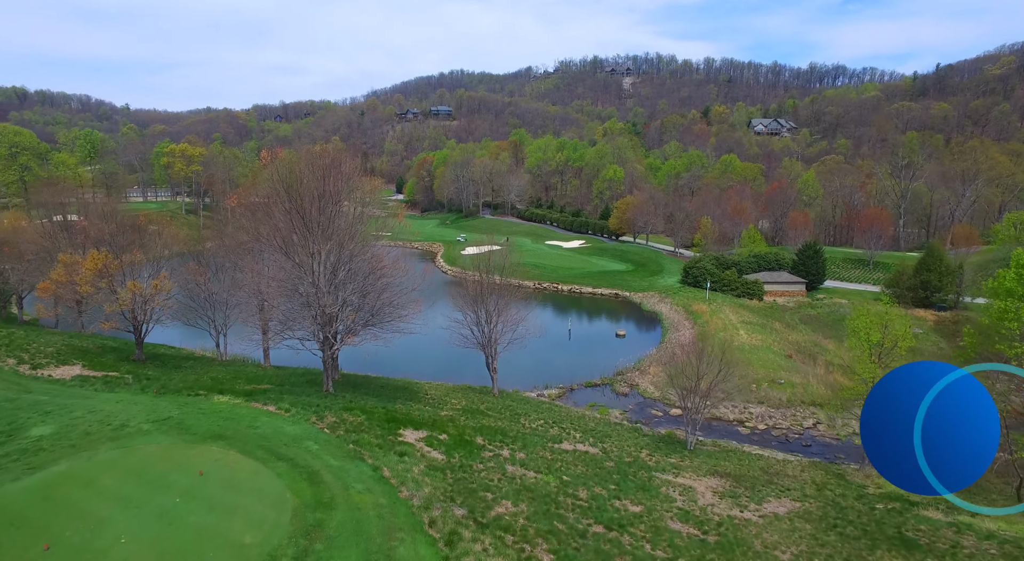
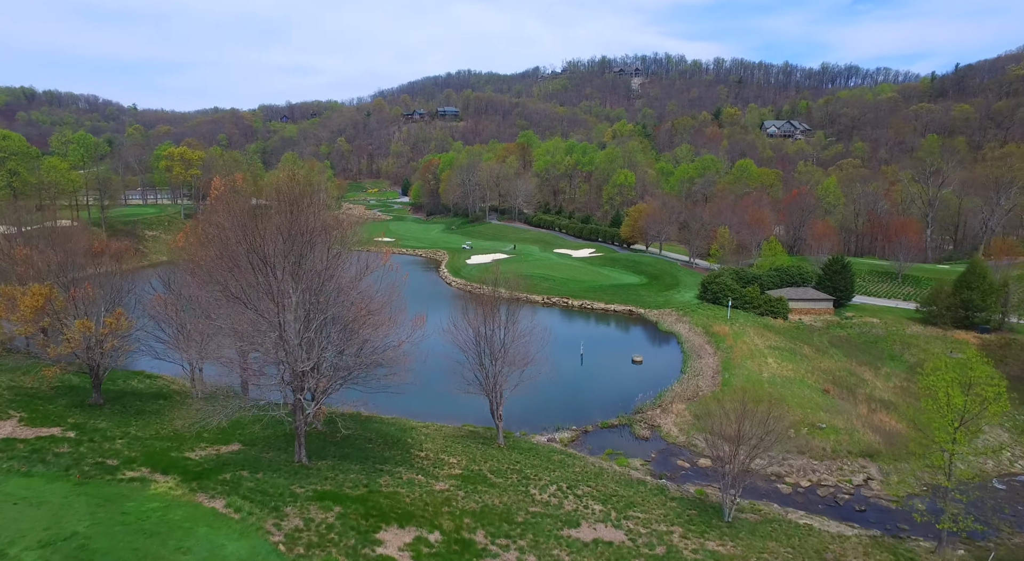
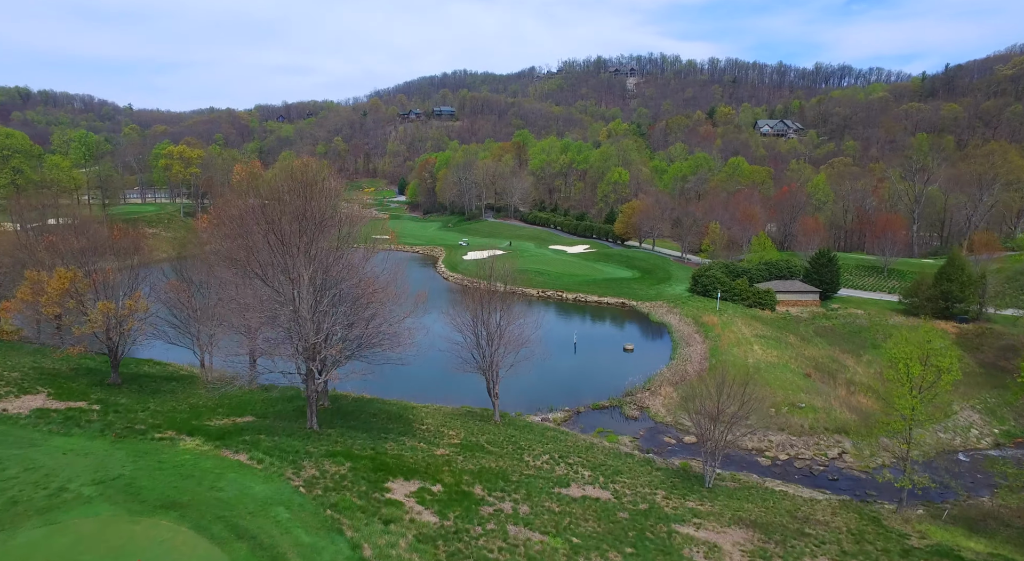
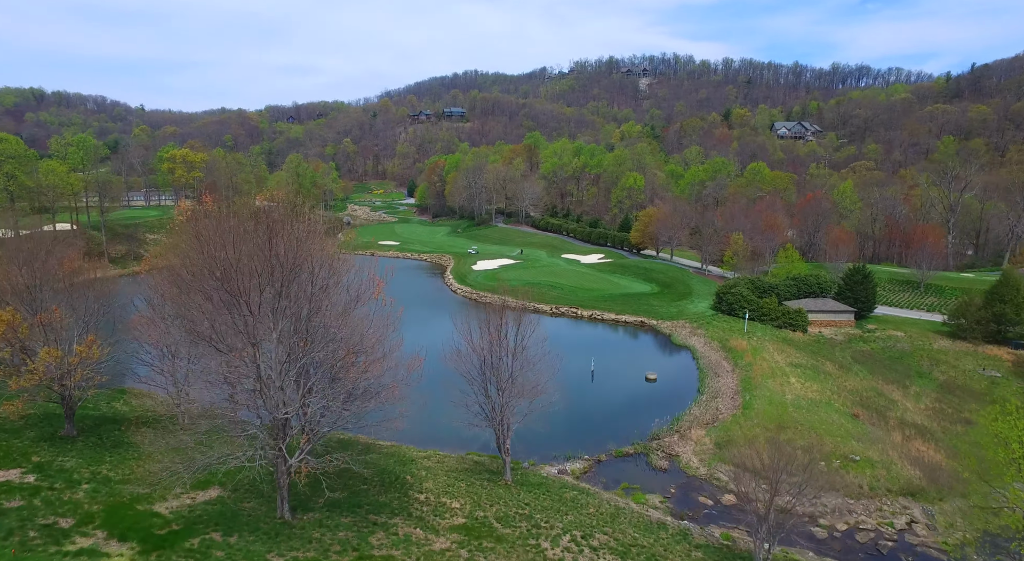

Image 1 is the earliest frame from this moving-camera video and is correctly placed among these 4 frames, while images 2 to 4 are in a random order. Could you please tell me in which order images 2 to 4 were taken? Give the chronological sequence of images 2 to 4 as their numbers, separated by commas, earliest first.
3, 2, 4
